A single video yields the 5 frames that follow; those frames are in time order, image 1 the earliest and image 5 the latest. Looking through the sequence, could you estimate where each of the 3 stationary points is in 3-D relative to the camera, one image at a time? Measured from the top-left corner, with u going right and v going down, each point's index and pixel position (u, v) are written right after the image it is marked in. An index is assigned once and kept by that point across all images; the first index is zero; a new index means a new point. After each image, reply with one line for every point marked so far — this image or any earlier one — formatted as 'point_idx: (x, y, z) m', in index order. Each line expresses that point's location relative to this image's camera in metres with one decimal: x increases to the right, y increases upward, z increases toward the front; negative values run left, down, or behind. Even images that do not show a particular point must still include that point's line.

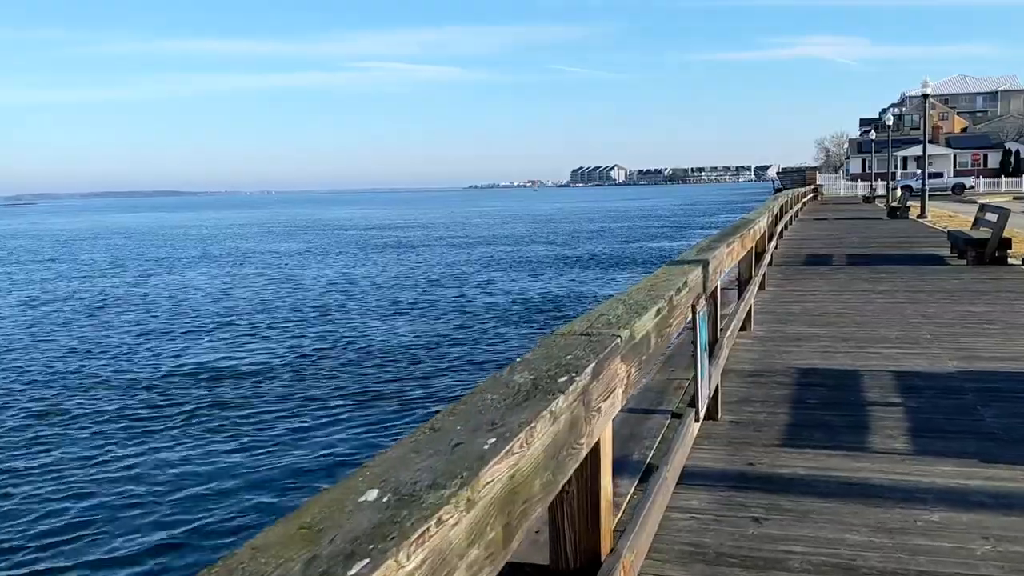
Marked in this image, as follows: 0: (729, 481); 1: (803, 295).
0: (+1.0, -0.9, +3.6) m
1: (+3.4, -0.1, +9.2) m
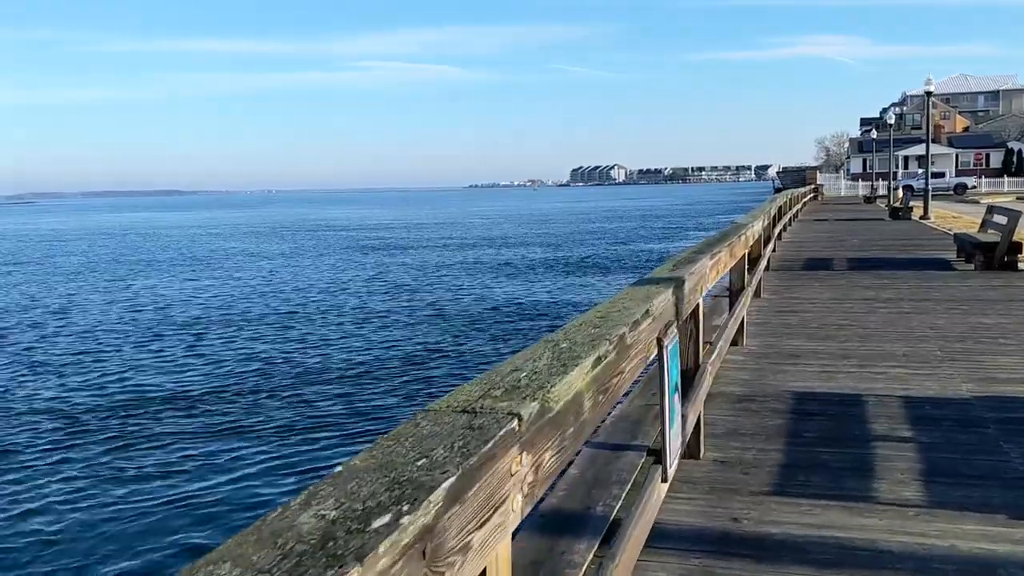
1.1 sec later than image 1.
0: (+0.8, -1.0, +3.0) m
1: (+3.2, -0.2, +8.6) m
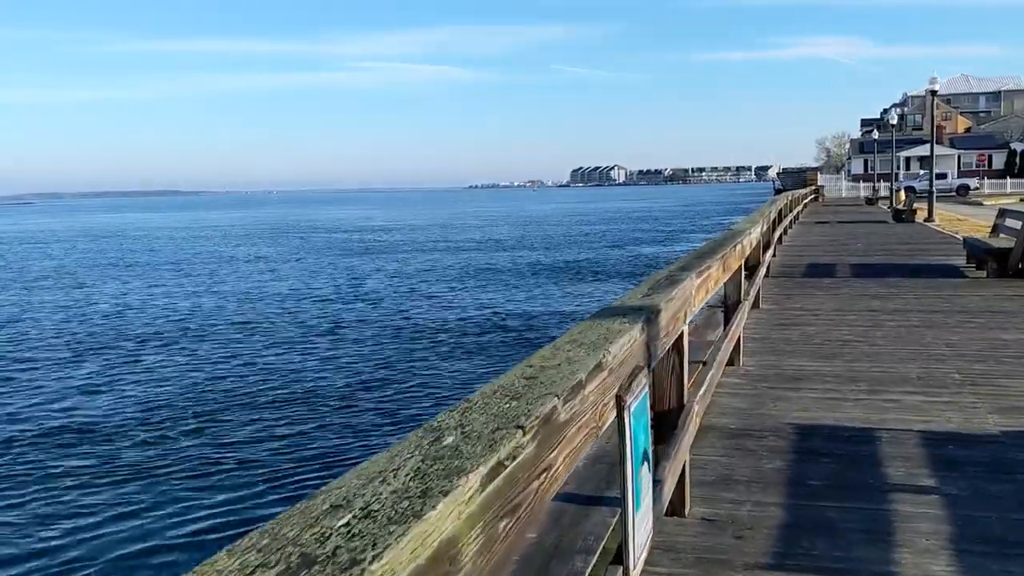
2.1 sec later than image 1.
0: (+0.5, -1.1, +2.4) m
1: (+3.0, -0.3, +7.9) m
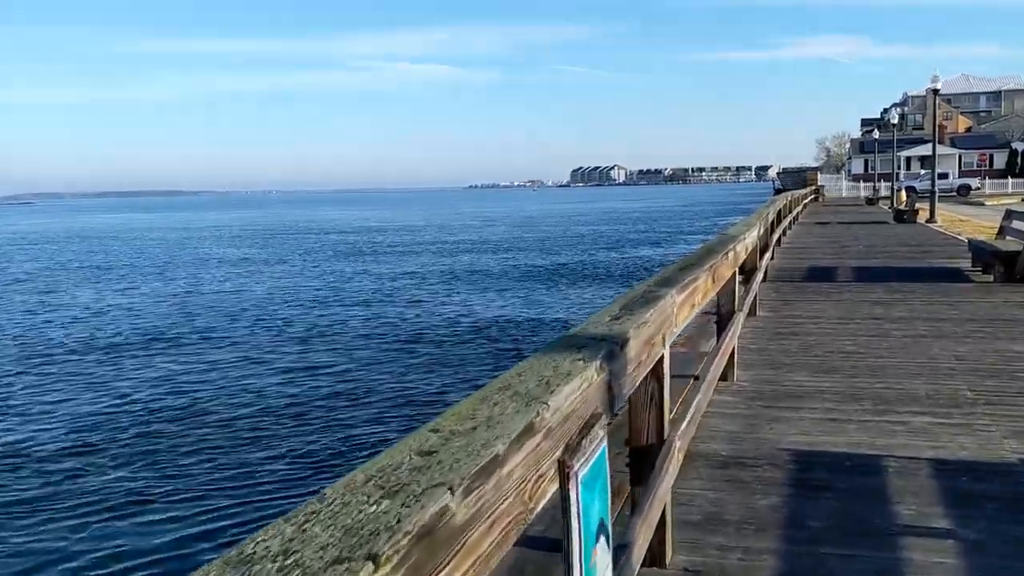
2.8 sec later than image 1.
0: (+0.4, -1.2, +2.0) m
1: (+2.8, -0.3, +7.5) m
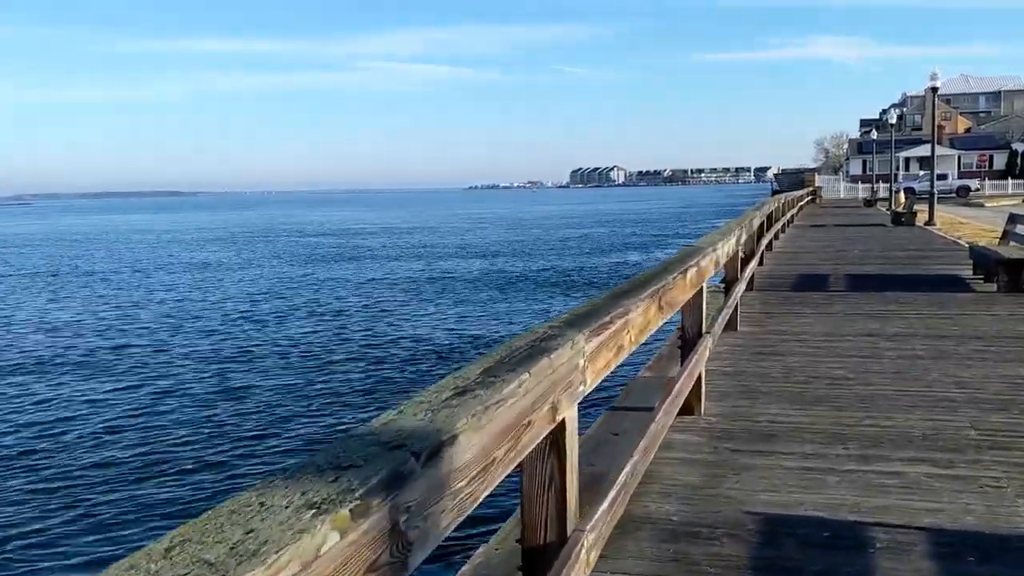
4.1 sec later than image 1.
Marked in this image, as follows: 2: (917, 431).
0: (0.0, -1.3, +1.2) m
1: (+2.4, -0.5, +6.8) m
2: (+2.3, -0.8, +4.4) m
